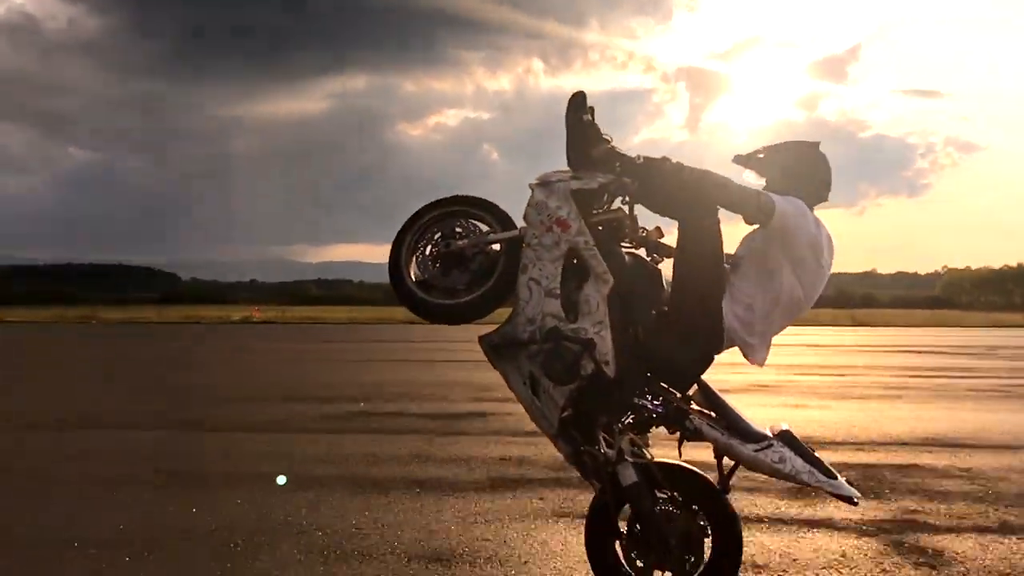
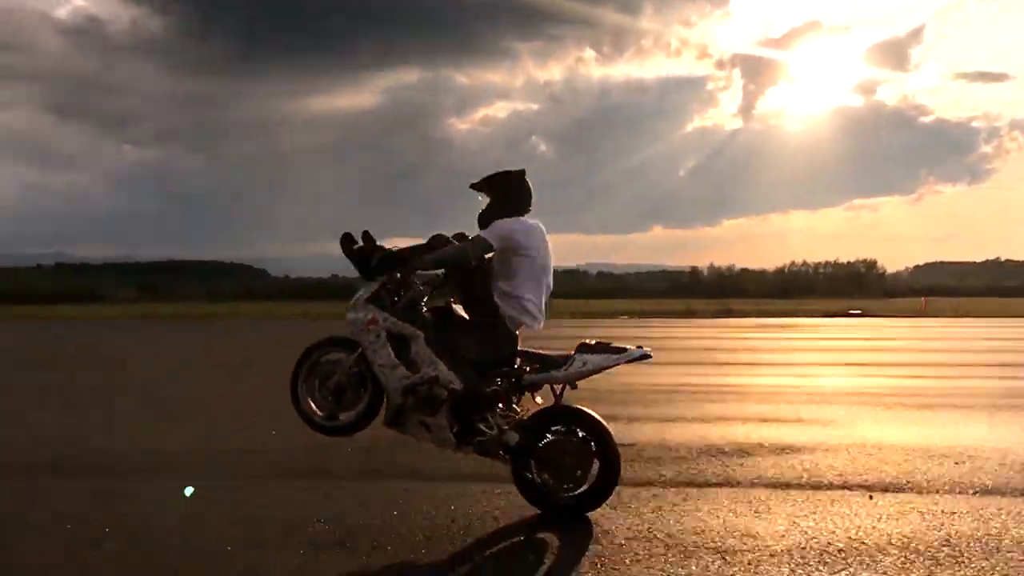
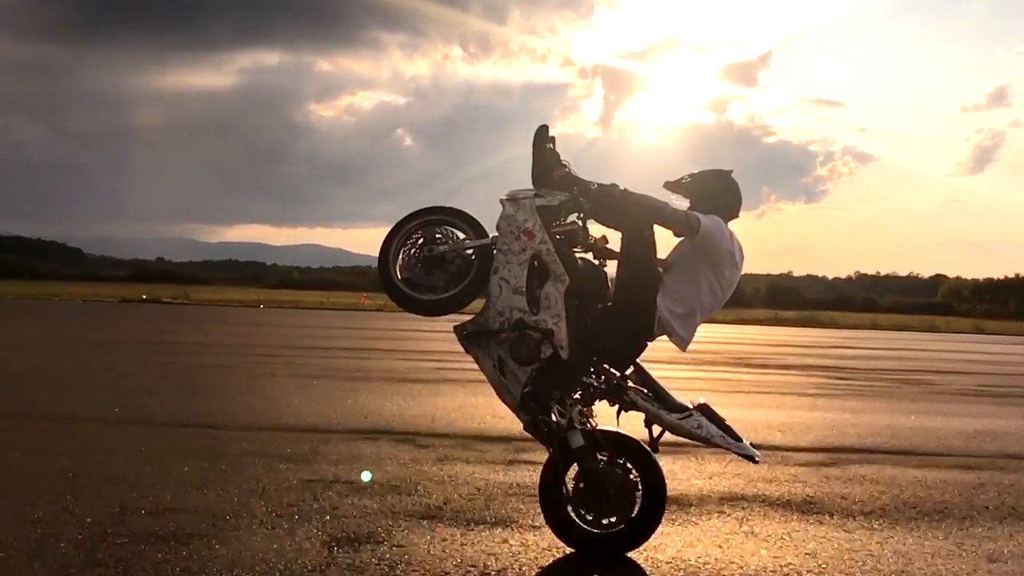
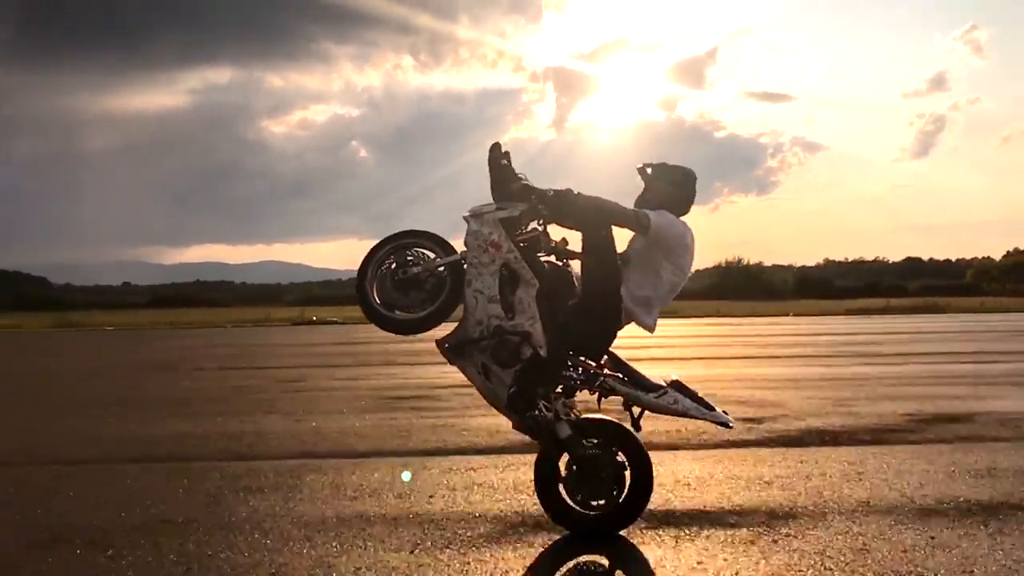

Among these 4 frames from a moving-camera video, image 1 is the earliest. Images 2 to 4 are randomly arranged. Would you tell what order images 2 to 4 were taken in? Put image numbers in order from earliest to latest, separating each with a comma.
3, 4, 2
